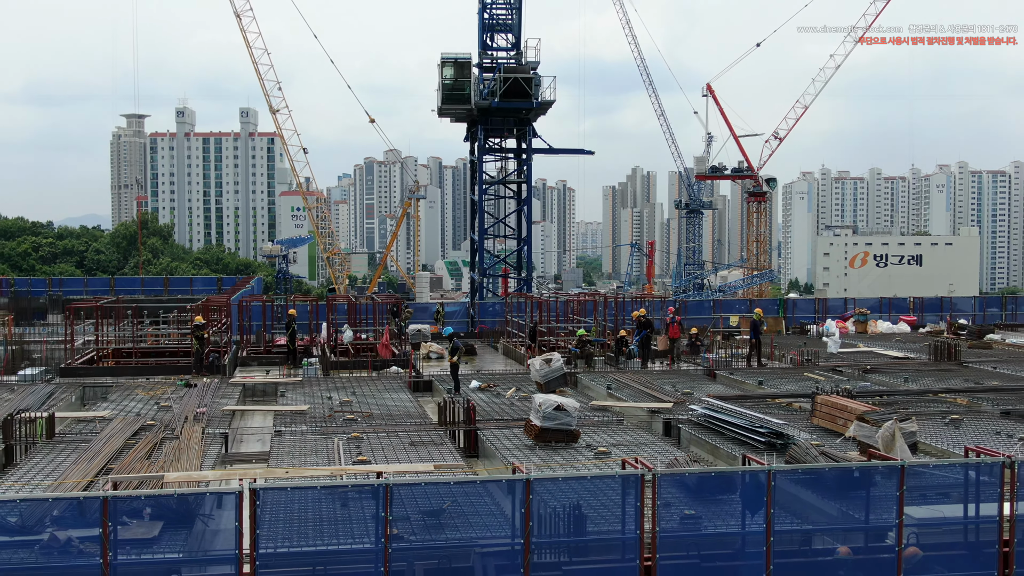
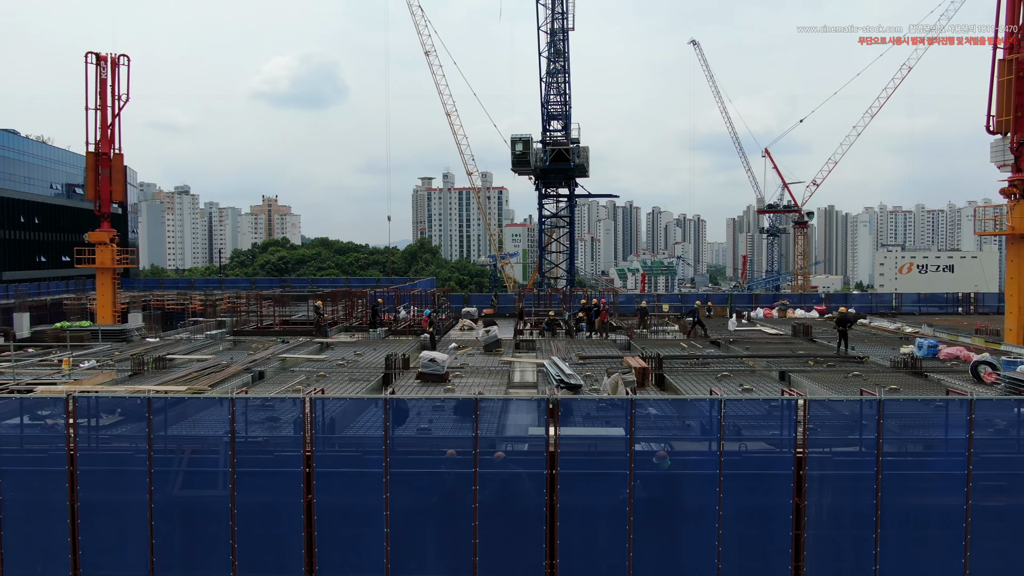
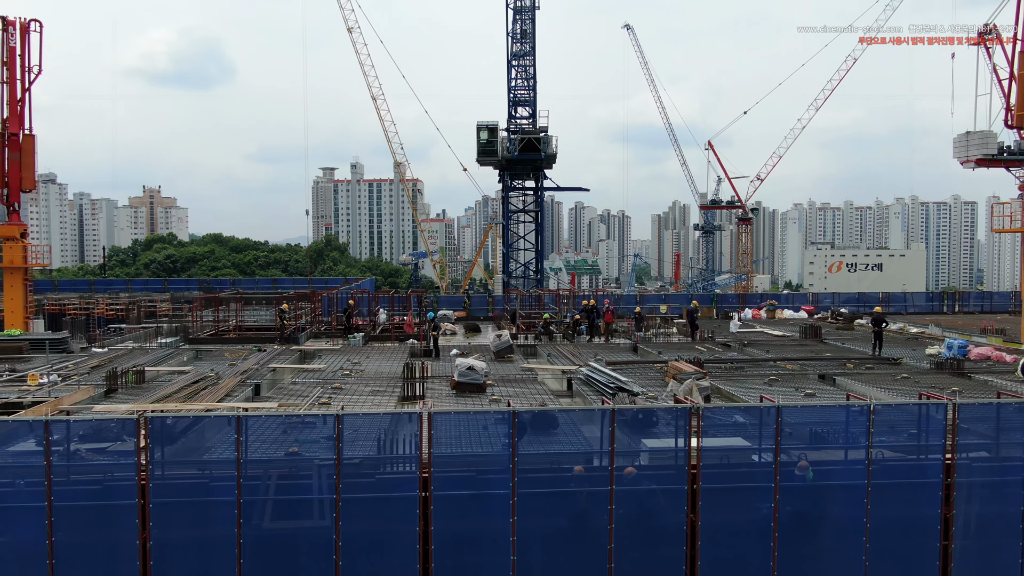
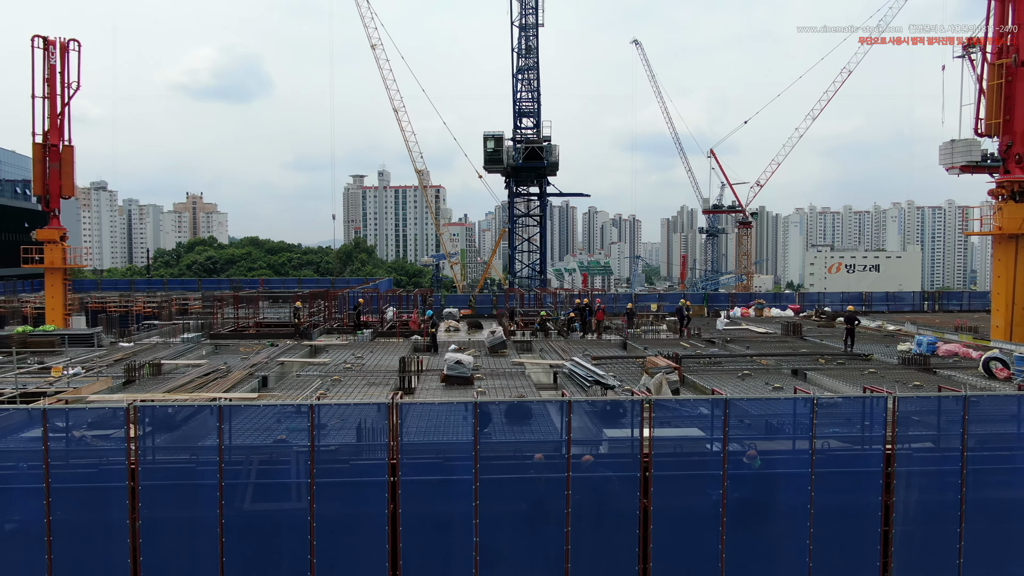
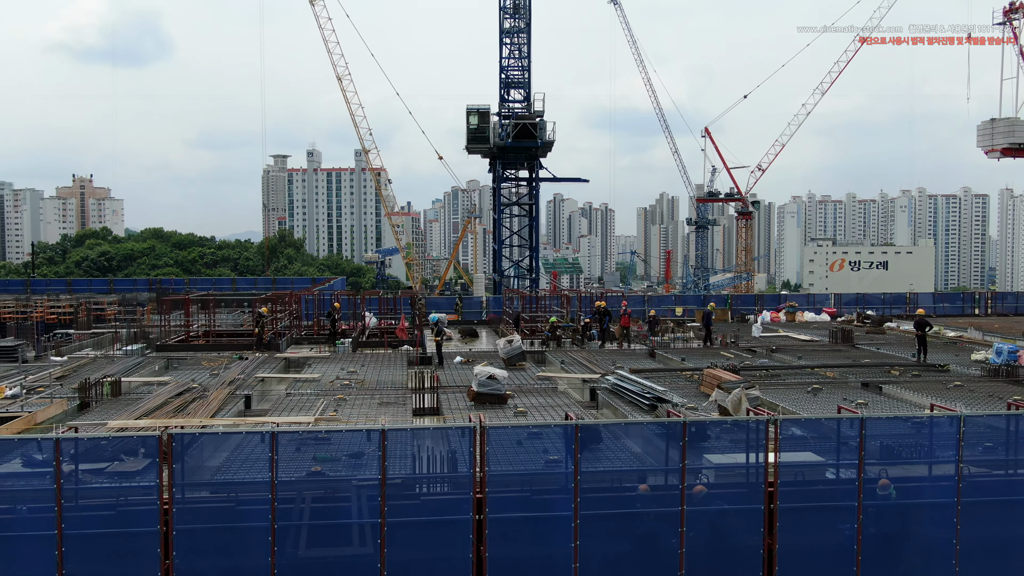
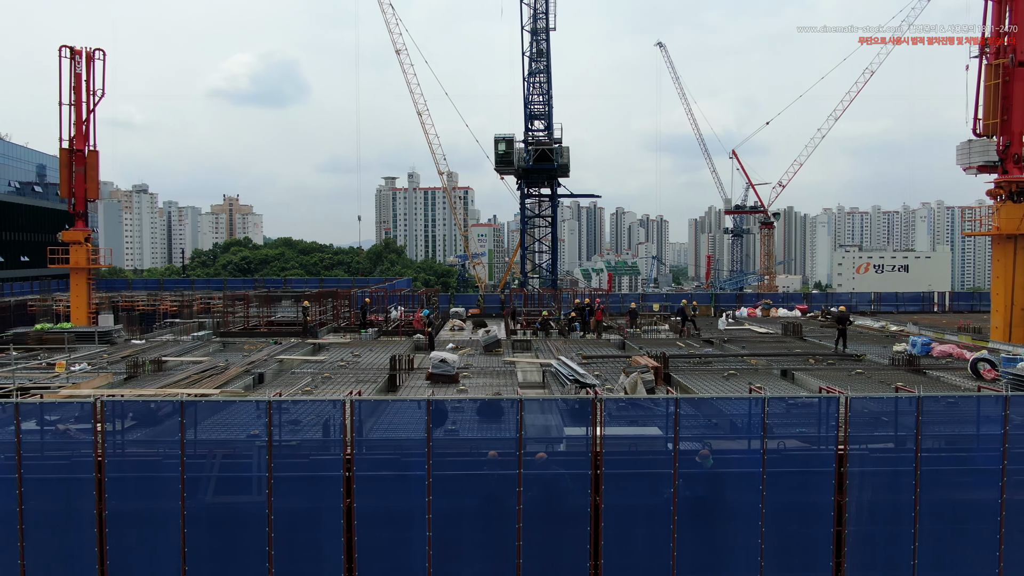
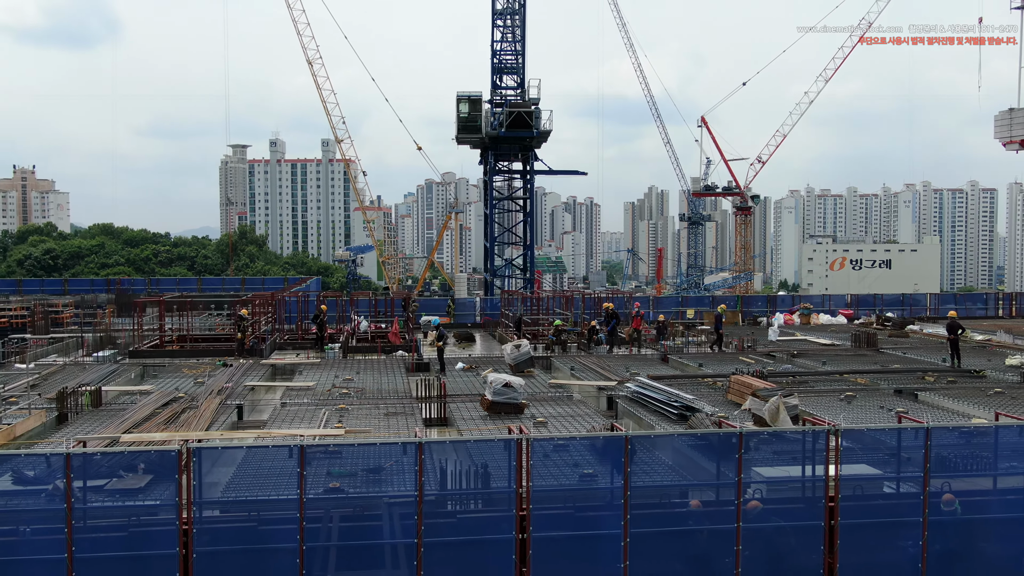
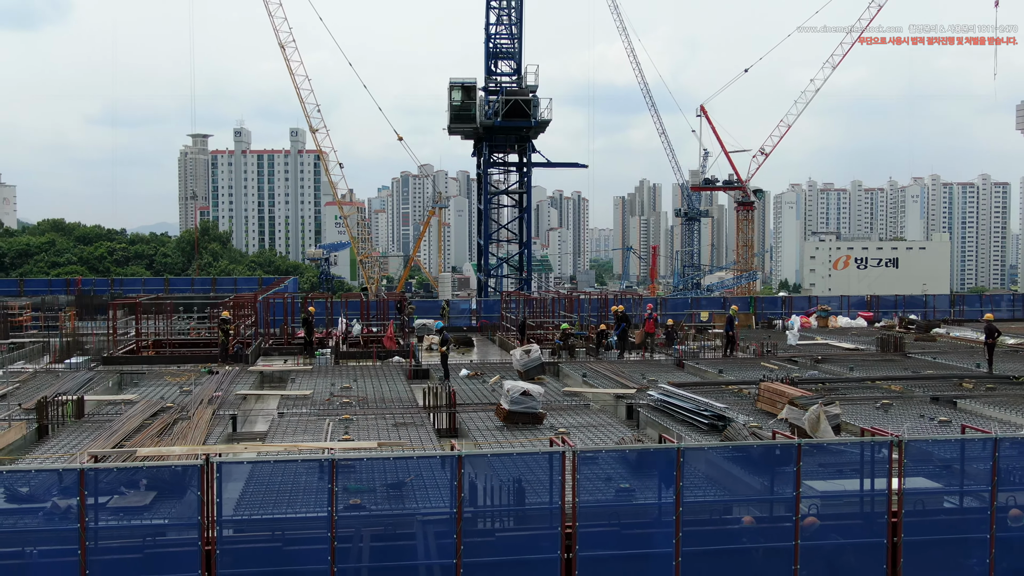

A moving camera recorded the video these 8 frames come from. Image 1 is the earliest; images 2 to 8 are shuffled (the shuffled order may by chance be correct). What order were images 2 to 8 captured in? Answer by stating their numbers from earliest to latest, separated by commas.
8, 7, 5, 3, 4, 6, 2
